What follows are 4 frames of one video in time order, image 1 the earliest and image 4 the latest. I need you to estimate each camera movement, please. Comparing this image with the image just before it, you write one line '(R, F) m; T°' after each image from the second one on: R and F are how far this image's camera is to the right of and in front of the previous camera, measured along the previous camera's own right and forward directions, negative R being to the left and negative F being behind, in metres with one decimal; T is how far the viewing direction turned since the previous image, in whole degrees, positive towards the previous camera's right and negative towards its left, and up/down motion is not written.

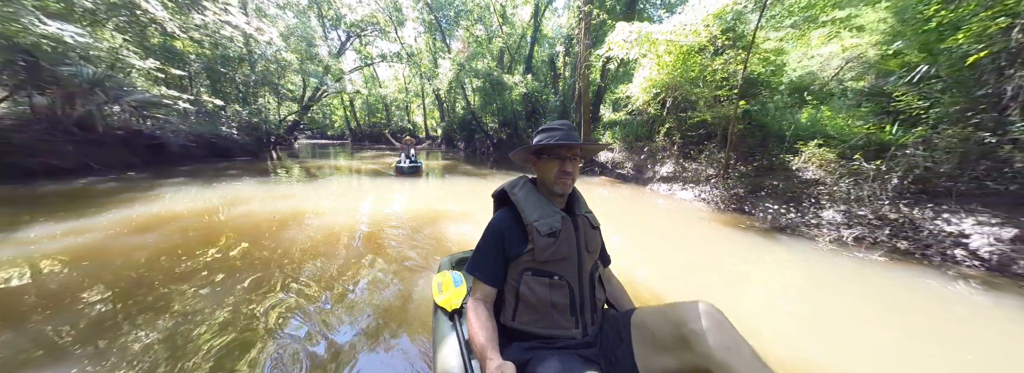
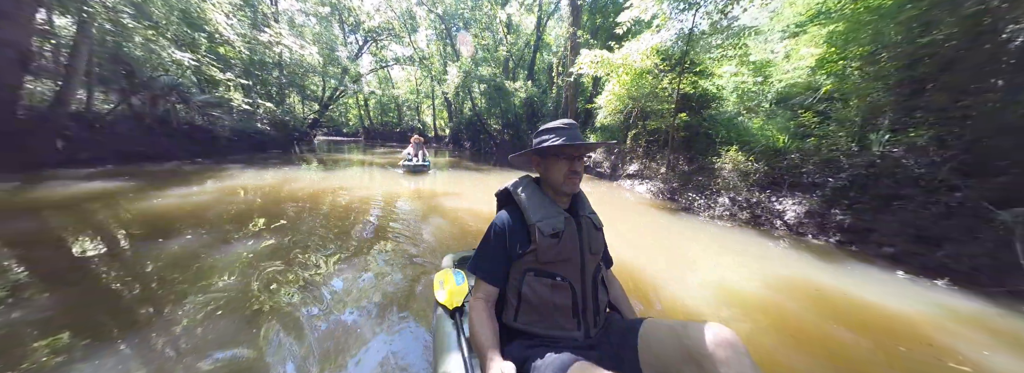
(+0.7, -1.7) m; -2°
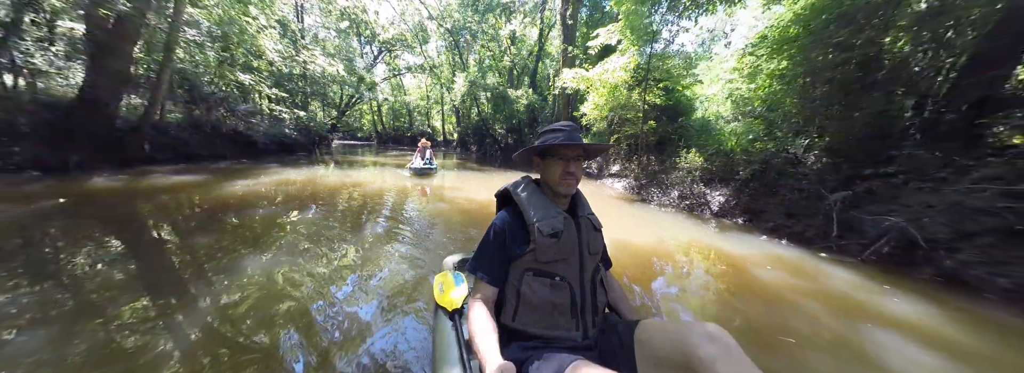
(+0.5, -1.4) m; -2°
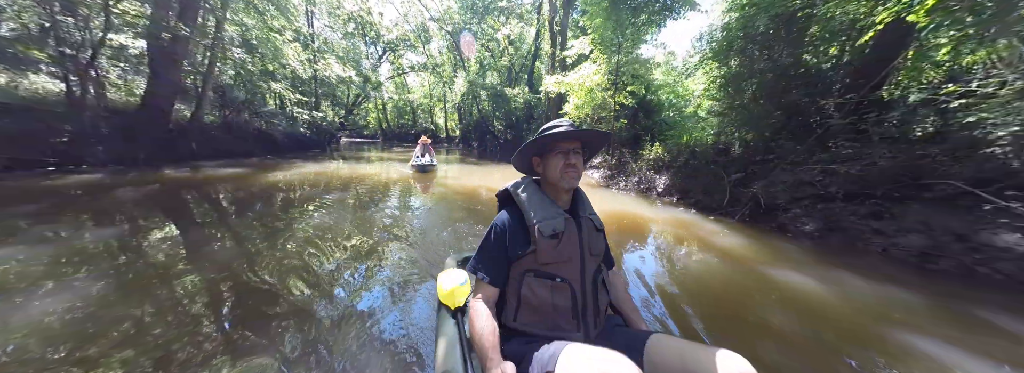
(+0.6, -1.5) m; -1°
